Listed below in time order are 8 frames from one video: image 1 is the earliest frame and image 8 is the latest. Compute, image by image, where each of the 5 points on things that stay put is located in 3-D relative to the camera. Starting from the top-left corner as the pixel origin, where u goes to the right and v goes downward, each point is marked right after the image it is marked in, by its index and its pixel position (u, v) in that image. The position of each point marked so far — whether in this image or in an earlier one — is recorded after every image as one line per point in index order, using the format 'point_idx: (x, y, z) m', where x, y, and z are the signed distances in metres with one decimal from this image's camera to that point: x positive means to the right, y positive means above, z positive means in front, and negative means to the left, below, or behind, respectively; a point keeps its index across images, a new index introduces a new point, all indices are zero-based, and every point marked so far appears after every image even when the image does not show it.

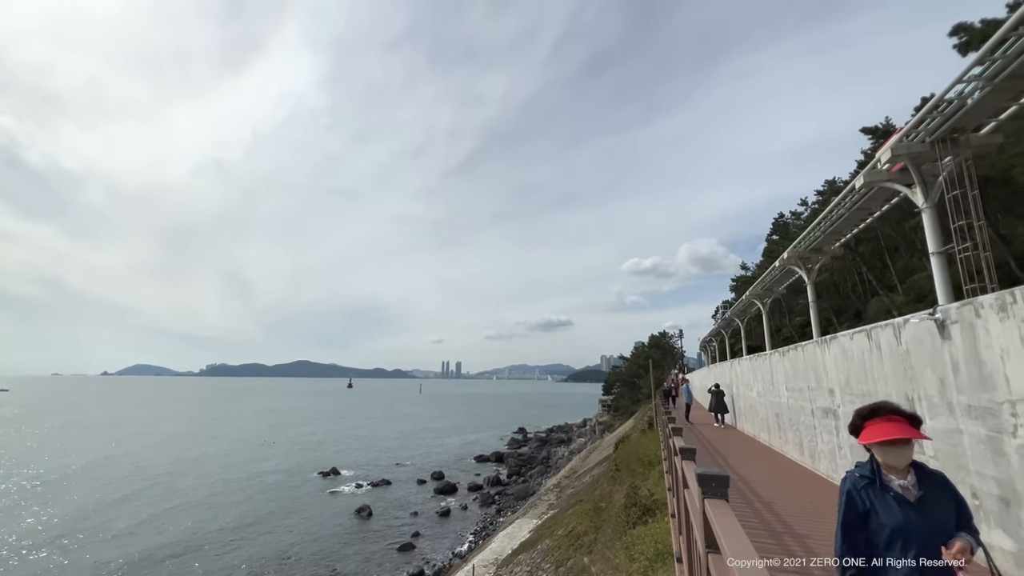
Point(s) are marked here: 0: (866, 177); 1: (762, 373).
0: (+6.0, +1.9, +7.5) m
1: (+6.6, -2.3, +11.8) m
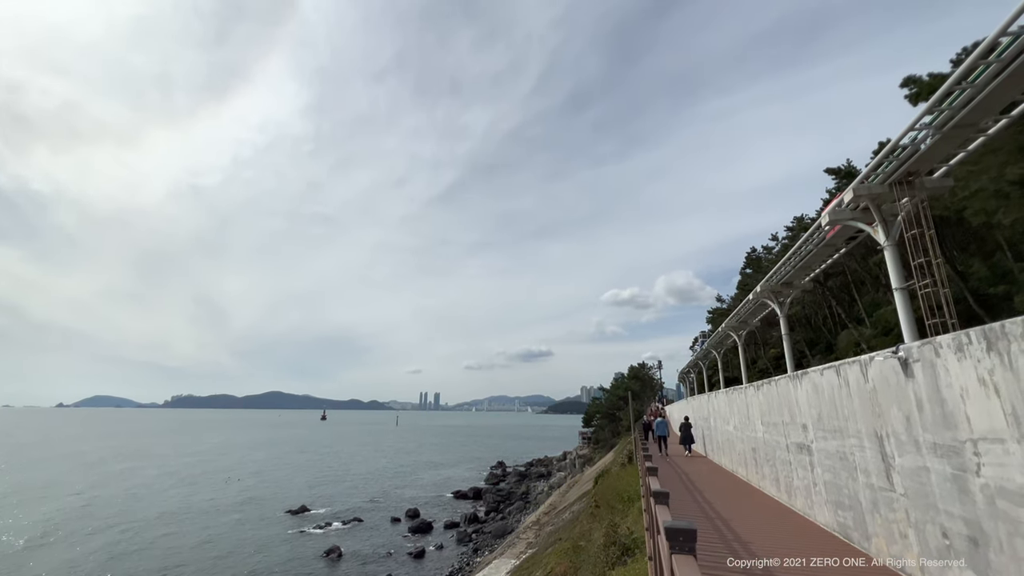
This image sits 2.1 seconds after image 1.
0: (+5.6, +1.3, +7.9) m
1: (+6.0, -3.2, +11.9) m
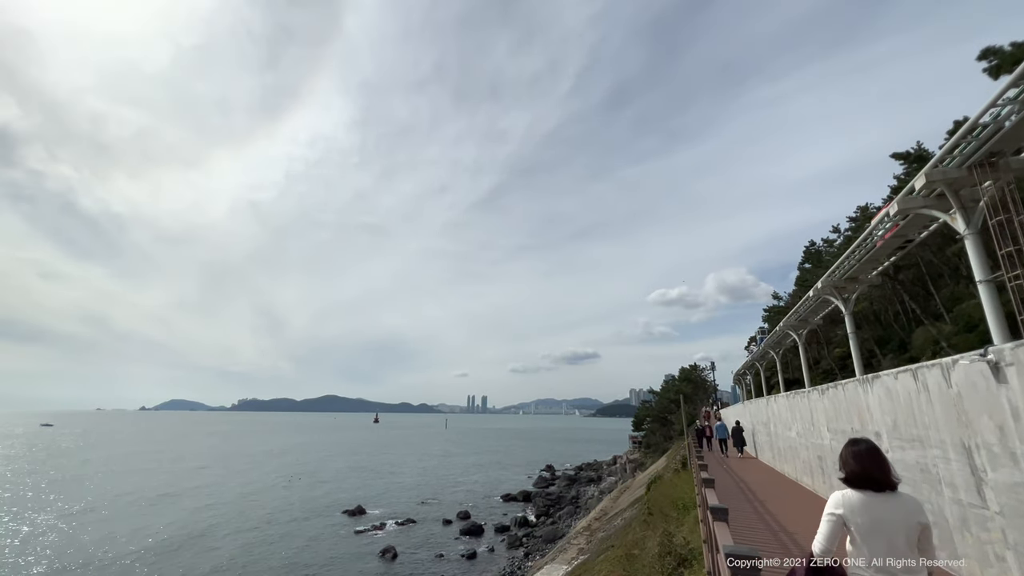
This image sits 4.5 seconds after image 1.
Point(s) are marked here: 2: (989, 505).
0: (+6.3, +1.3, +7.3) m
1: (+7.3, -3.1, +11.2) m
2: (+4.6, -2.1, +4.3) m
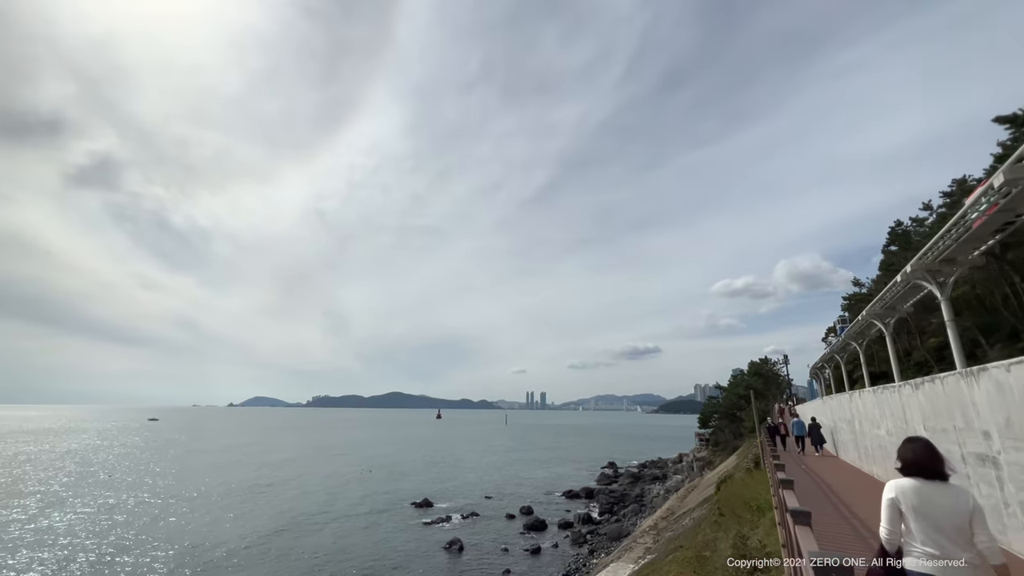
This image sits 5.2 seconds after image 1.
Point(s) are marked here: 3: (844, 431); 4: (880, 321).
0: (+7.1, +1.6, +6.4) m
1: (+8.7, -2.8, +10.3) m
2: (+5.2, -1.9, +3.7) m
3: (+14.0, -6.0, +18.8) m
4: (+12.5, -1.1, +15.2) m
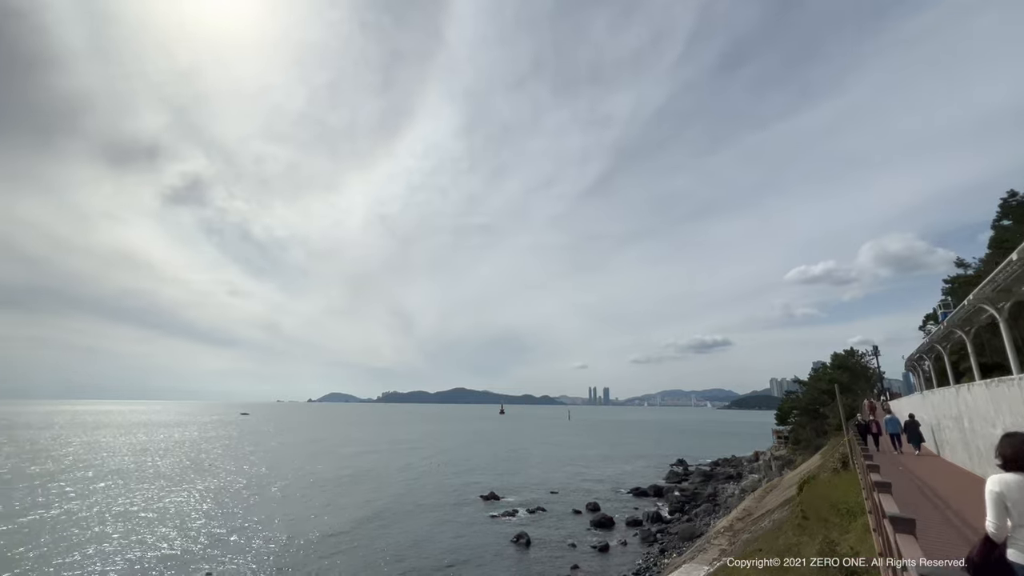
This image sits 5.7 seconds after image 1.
0: (+7.9, +1.9, +5.4) m
1: (+10.1, -2.3, +9.0) m
2: (+5.7, -1.7, +3.0) m
3: (+16.5, -5.3, +16.8) m
4: (+14.4, -0.5, +13.4) m
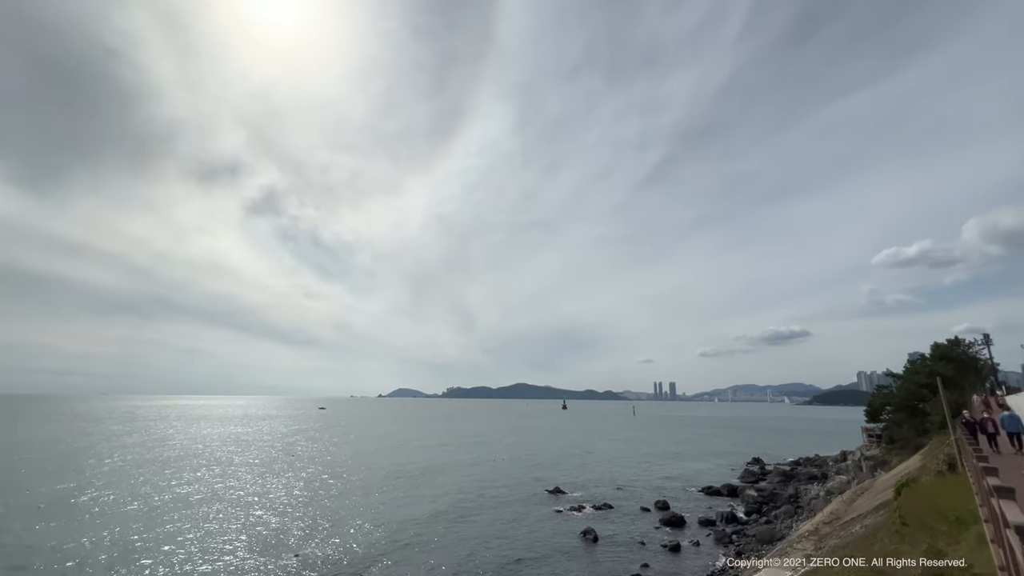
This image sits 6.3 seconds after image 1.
0: (-0.7, +1.7, -3.7) m
1: (+2.1, -2.4, -0.4) m
2: (-3.0, -2.0, -5.8) m
3: (+9.6, -5.1, +6.5) m
4: (+6.9, -0.4, +3.4) m
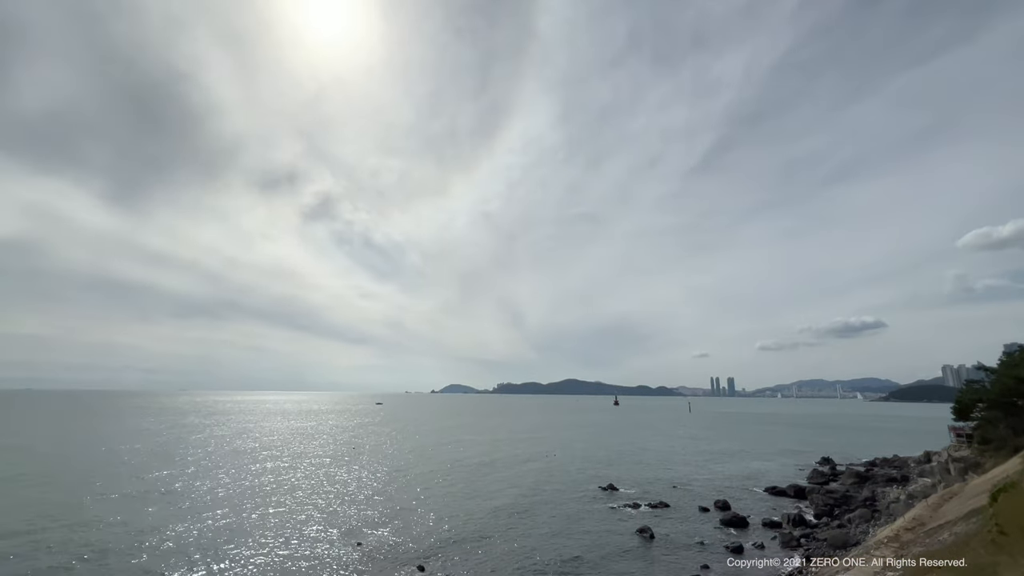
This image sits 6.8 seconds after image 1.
0: (-1.6, +2.0, -4.2) m
1: (+1.6, -2.0, -1.1) m
2: (-4.0, -1.7, -5.9) m
3: (+9.9, -4.4, +5.0) m
4: (+6.8, +0.1, +2.1) m
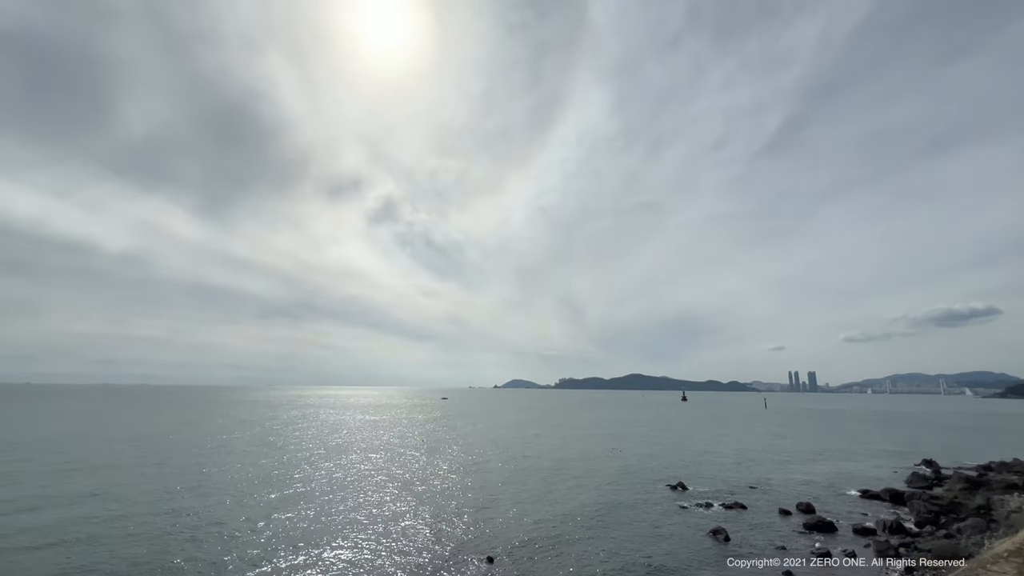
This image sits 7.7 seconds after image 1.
0: (-1.7, +3.9, -11.6) m
1: (+2.0, -0.1, -9.0) m
2: (-4.2, 0.0, -13.0) m
3: (+11.1, -2.1, -4.0) m
4: (+7.5, +2.3, -6.5) m
